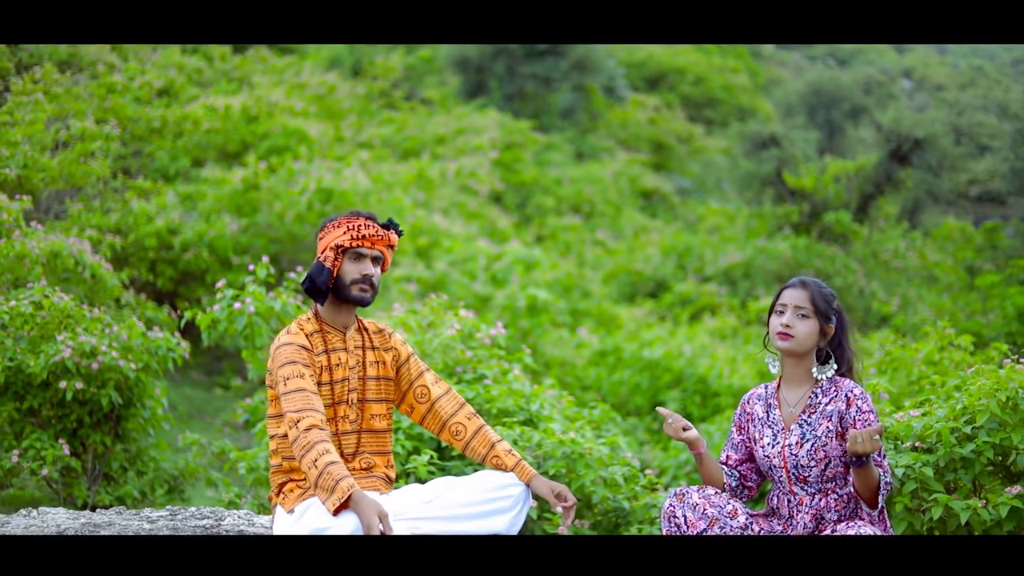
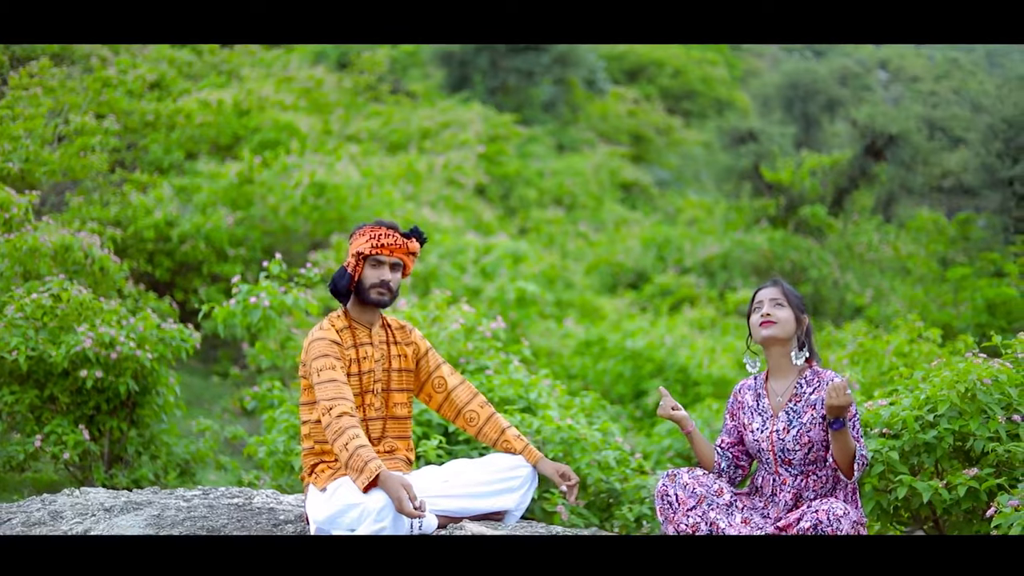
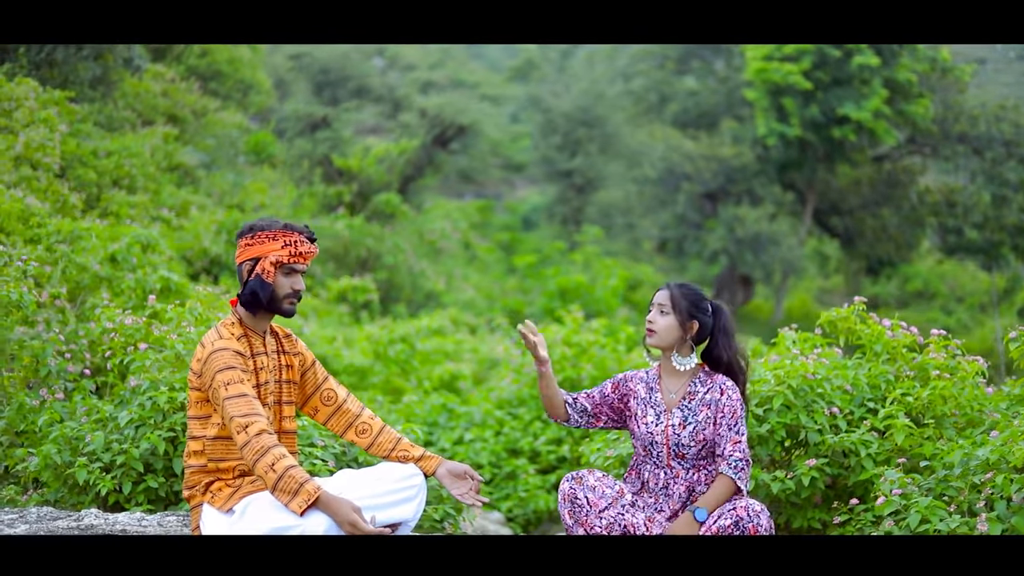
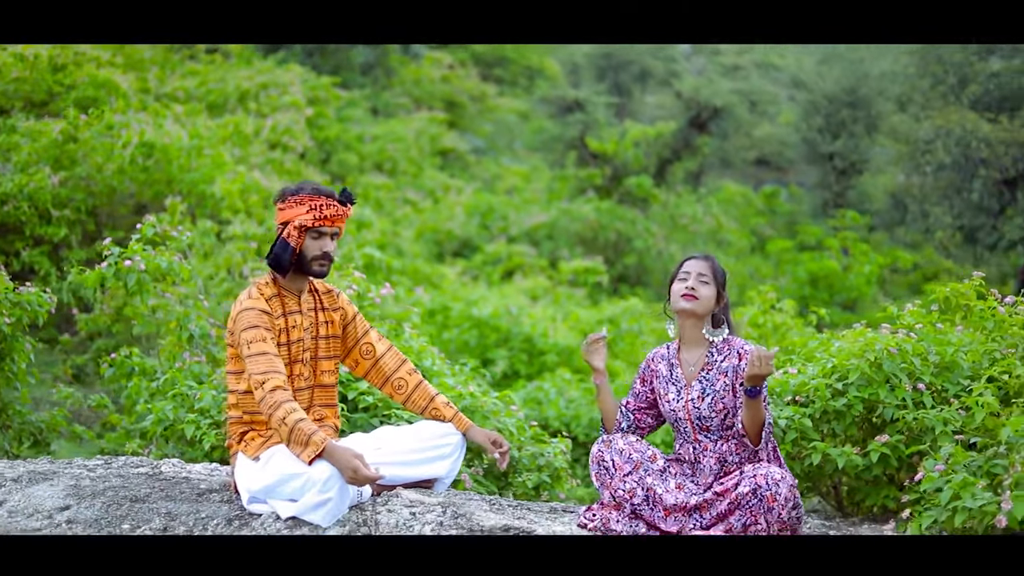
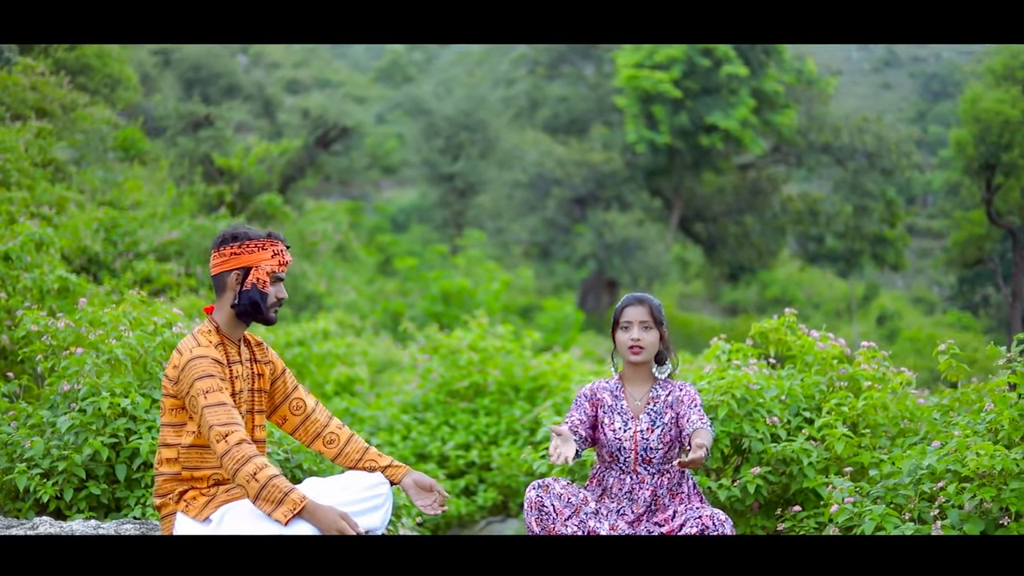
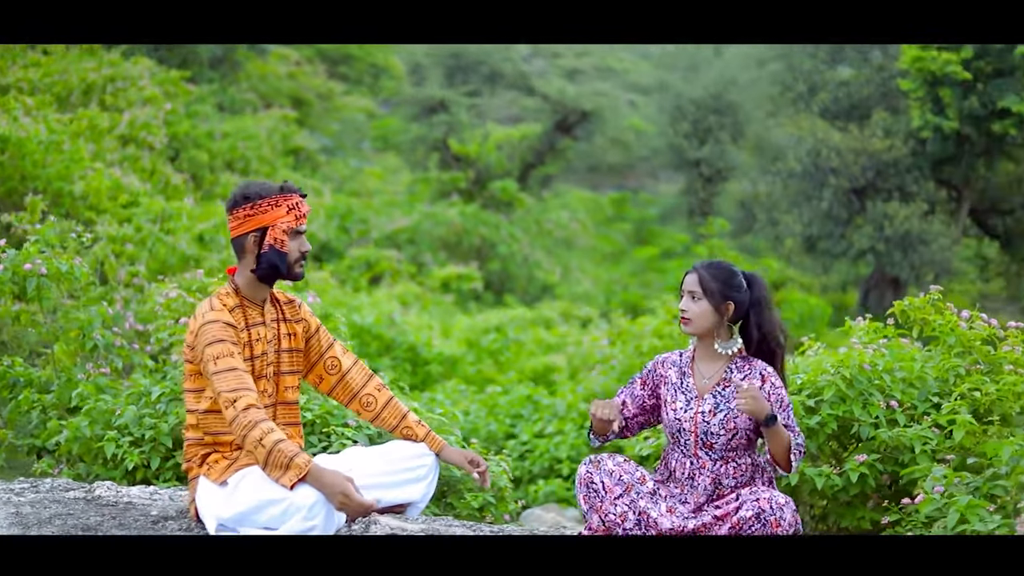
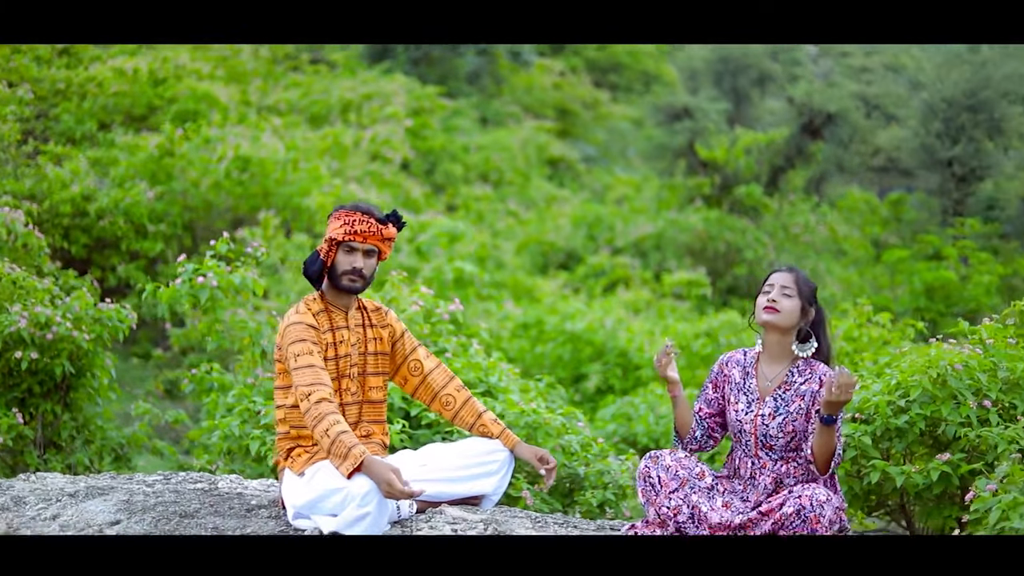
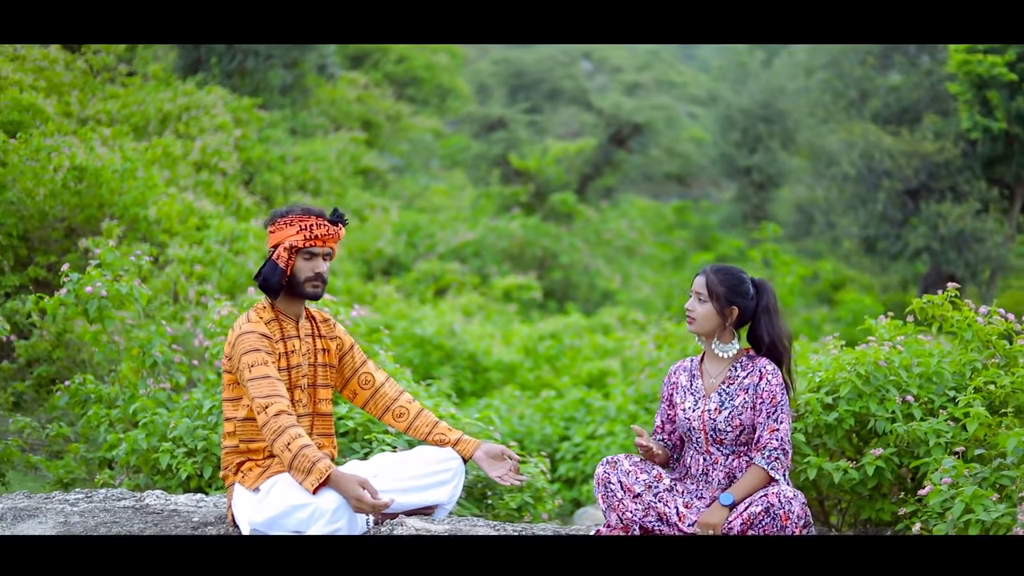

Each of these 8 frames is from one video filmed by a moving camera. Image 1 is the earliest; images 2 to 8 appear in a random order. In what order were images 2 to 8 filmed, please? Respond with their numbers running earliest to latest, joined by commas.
2, 7, 4, 6, 5, 3, 8
